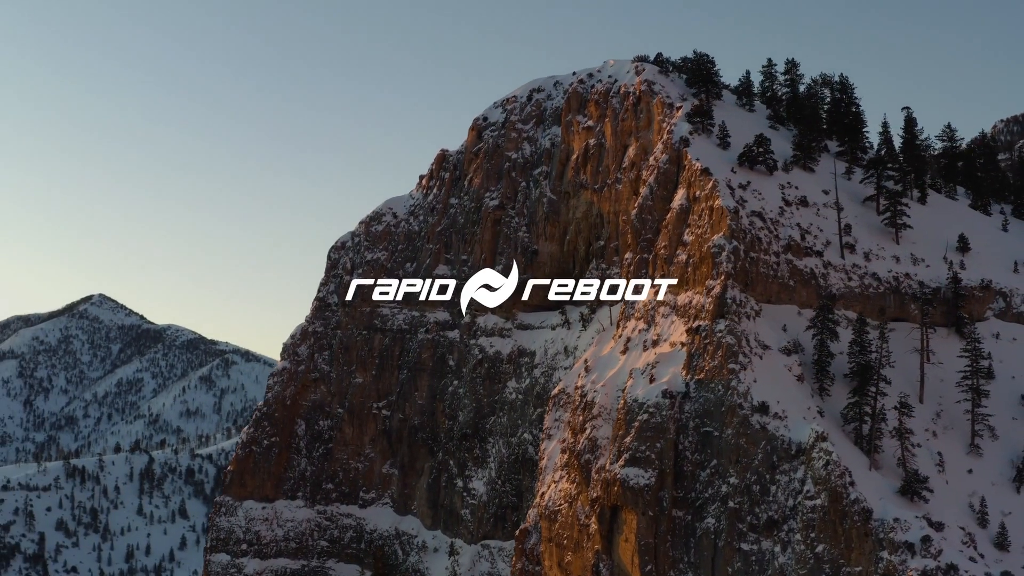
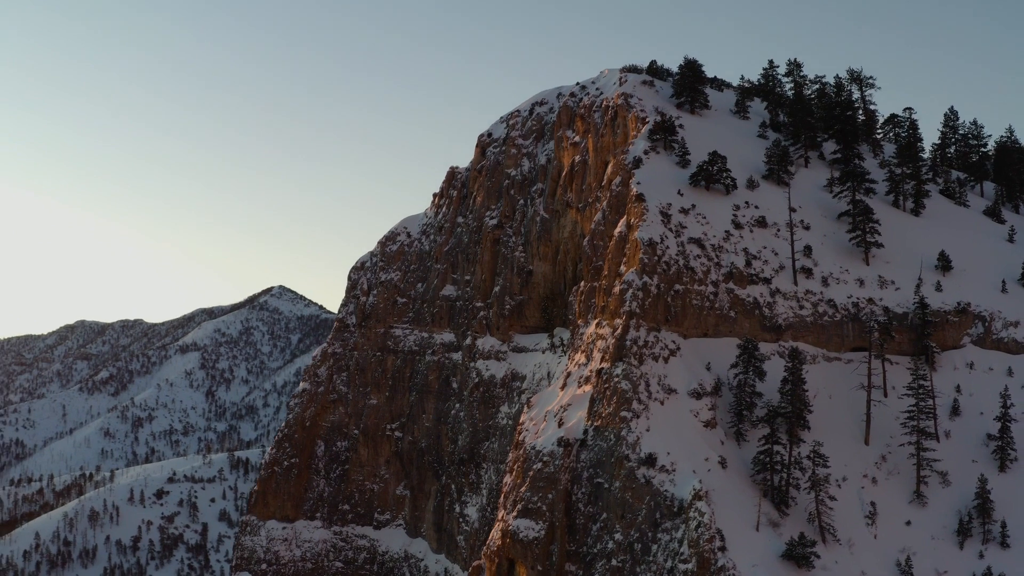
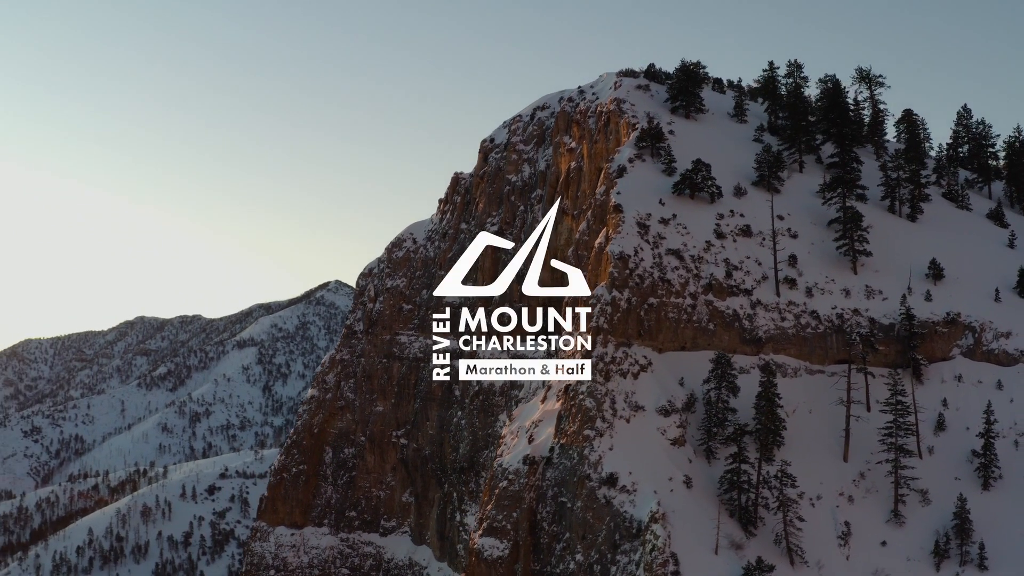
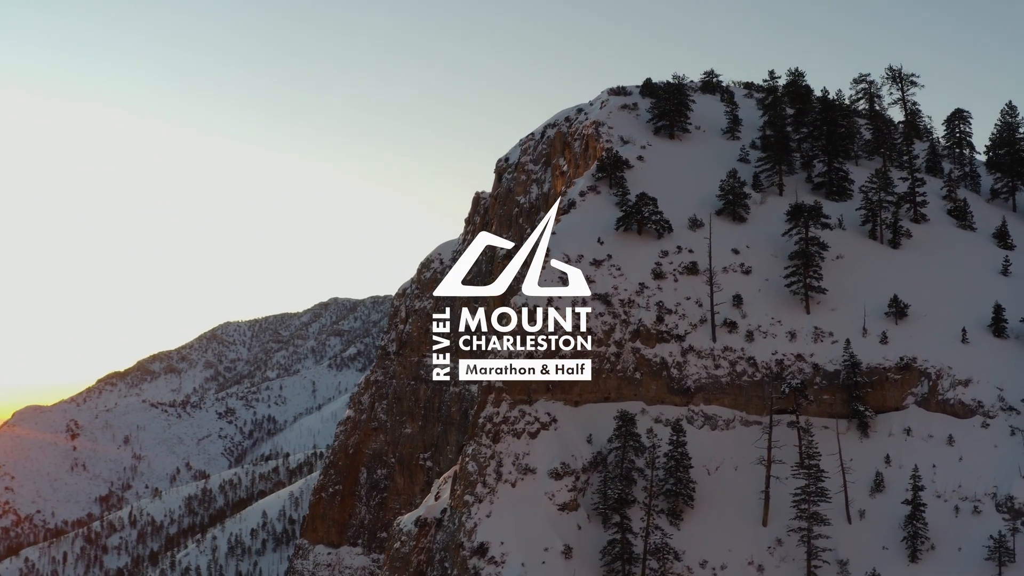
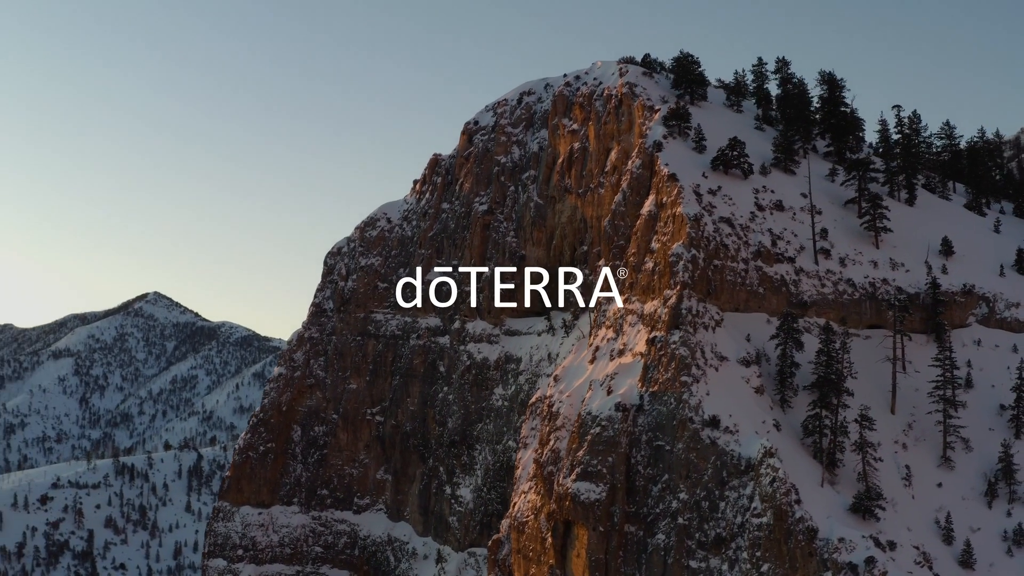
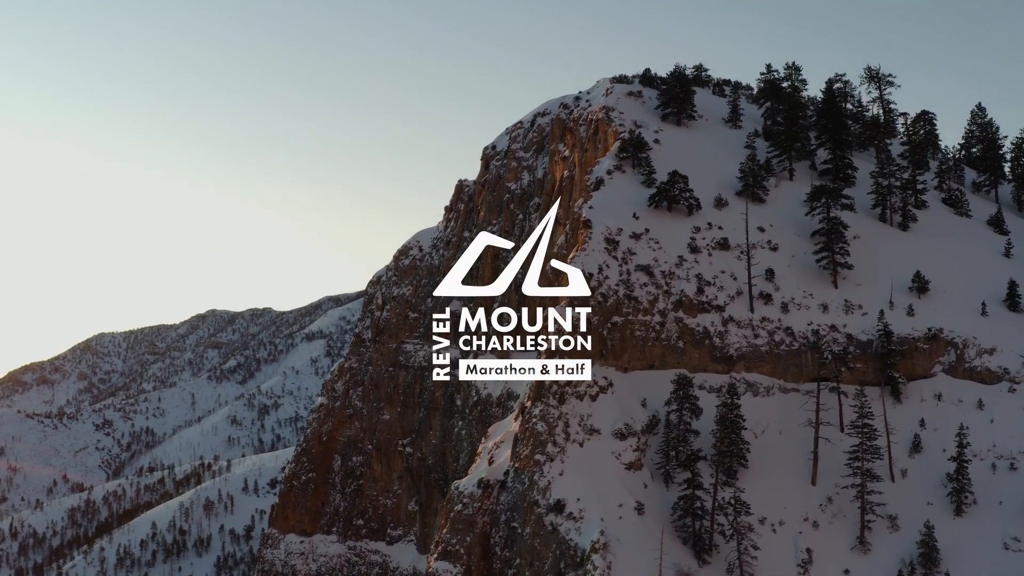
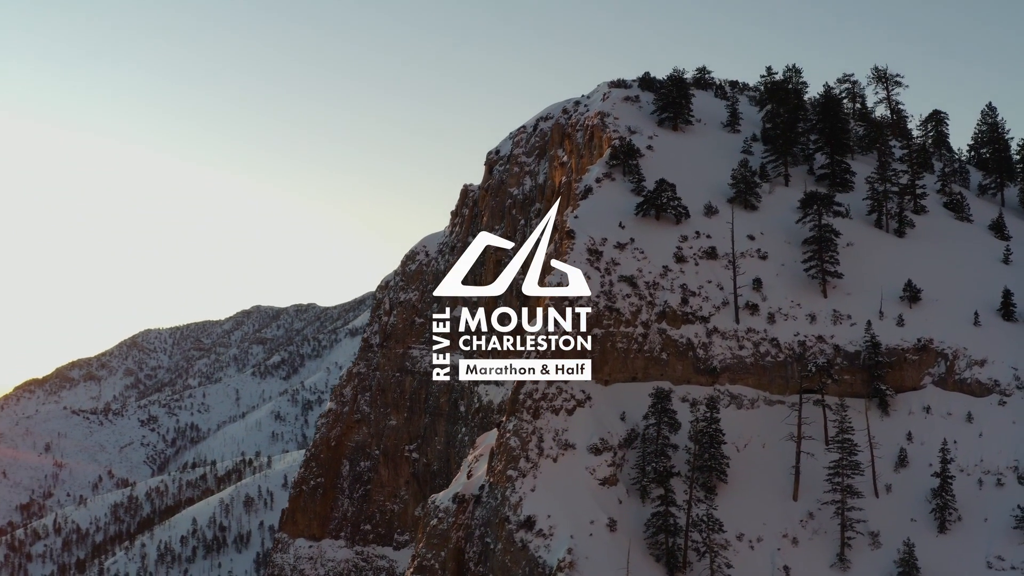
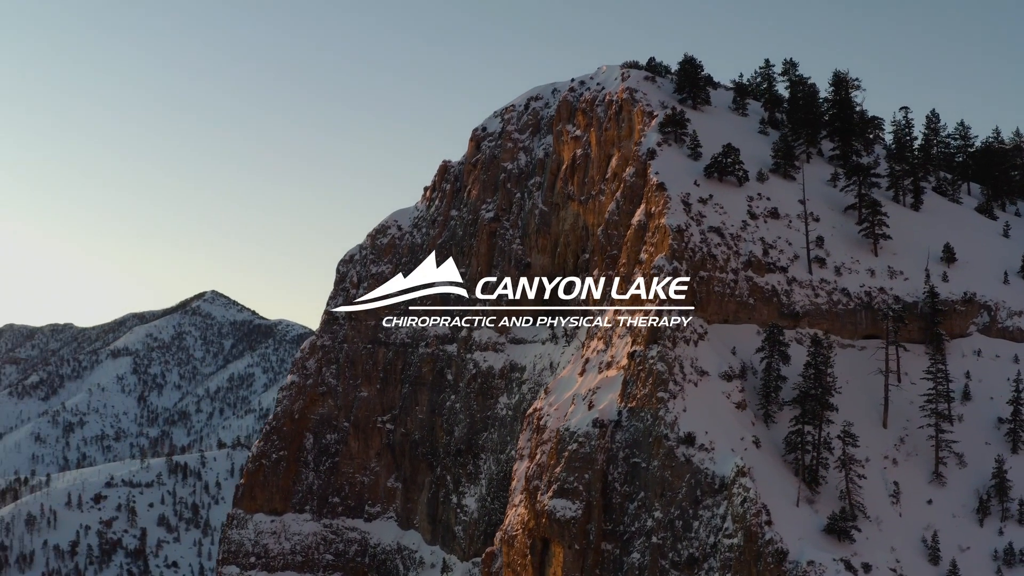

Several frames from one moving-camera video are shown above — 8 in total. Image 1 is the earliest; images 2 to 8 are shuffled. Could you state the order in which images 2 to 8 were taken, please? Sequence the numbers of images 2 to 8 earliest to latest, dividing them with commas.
5, 8, 2, 3, 6, 7, 4
